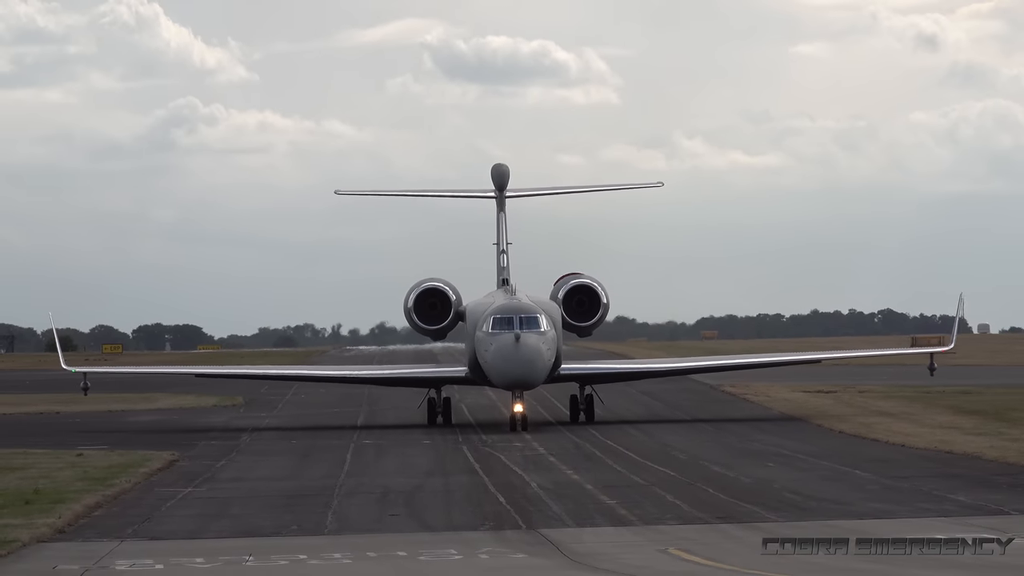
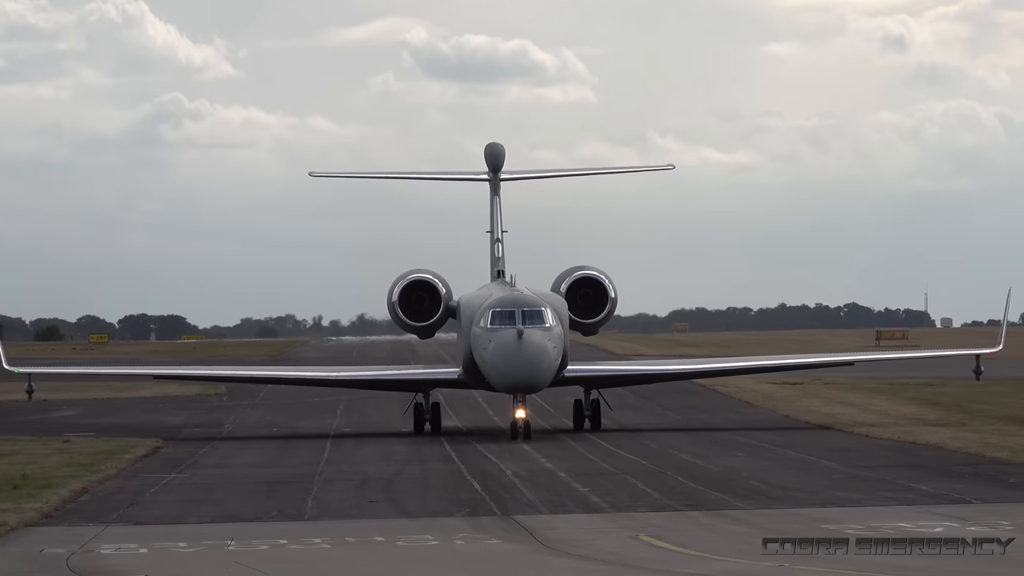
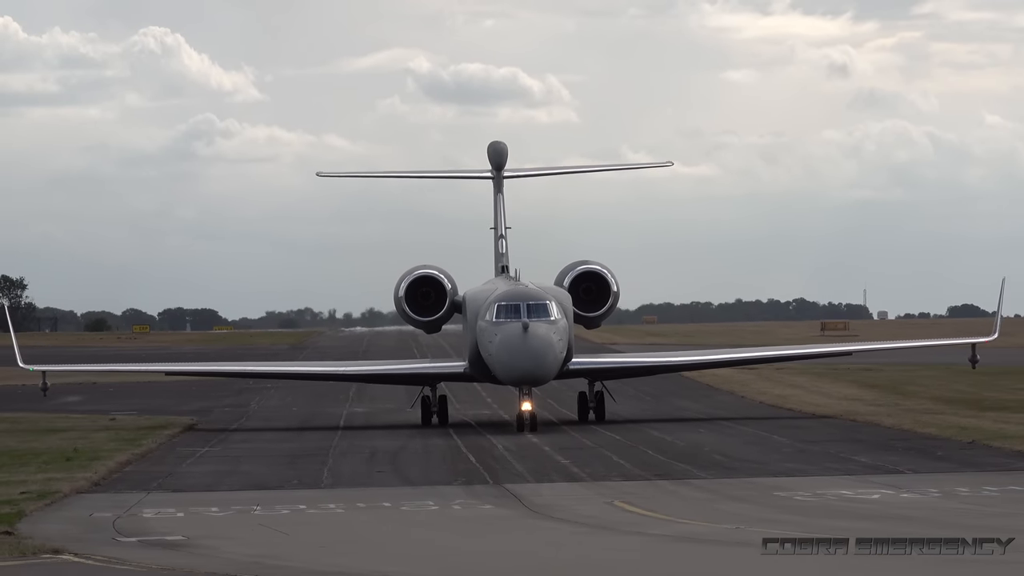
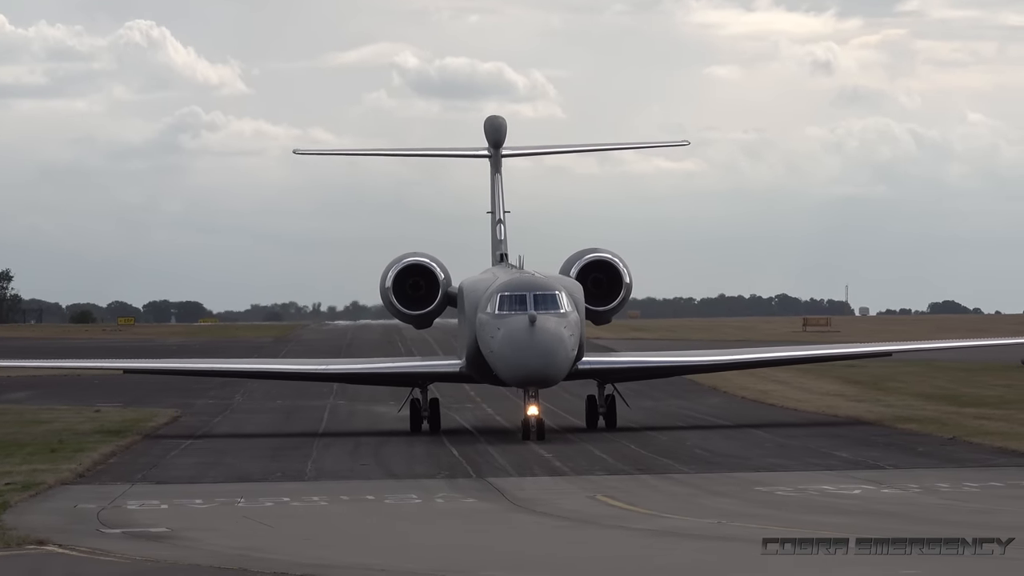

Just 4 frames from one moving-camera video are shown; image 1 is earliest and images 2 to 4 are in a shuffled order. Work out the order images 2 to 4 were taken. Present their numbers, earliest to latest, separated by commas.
2, 3, 4
